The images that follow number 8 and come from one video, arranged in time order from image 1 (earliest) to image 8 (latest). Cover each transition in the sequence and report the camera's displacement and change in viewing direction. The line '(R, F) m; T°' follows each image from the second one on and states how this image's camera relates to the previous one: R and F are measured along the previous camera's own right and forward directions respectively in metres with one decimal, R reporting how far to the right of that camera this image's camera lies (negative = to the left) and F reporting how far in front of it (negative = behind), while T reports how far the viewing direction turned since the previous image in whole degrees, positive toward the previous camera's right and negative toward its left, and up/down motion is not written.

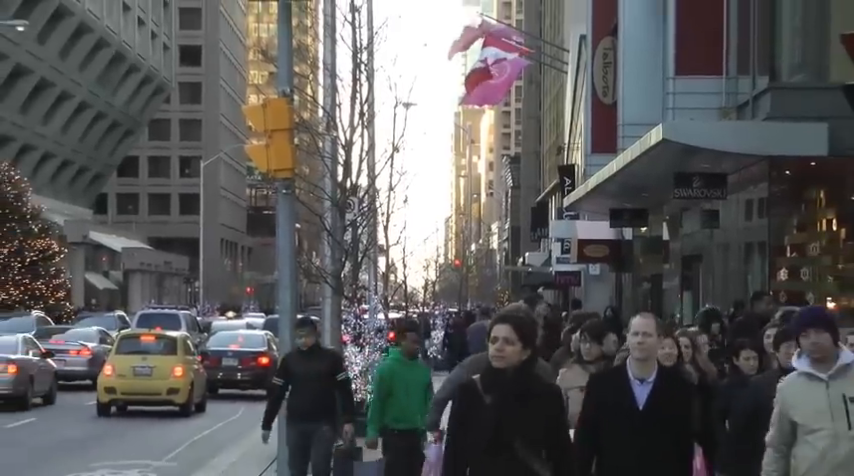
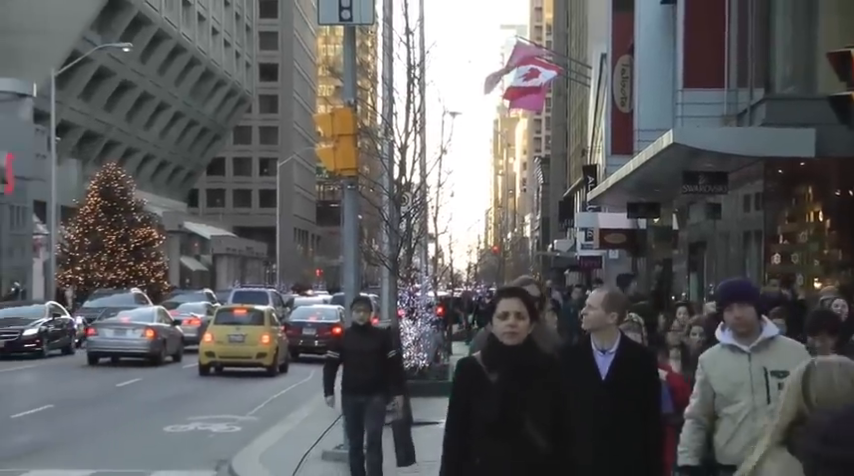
(0.0, -4.0) m; -2°
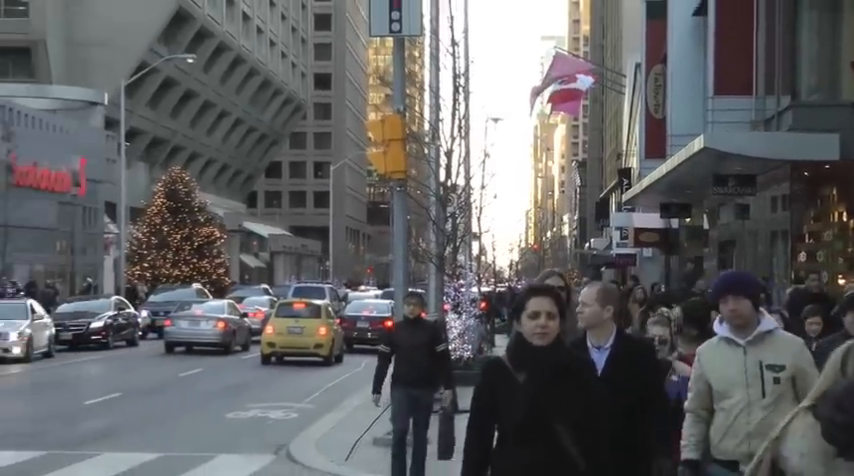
(-0.1, -1.7) m; -2°
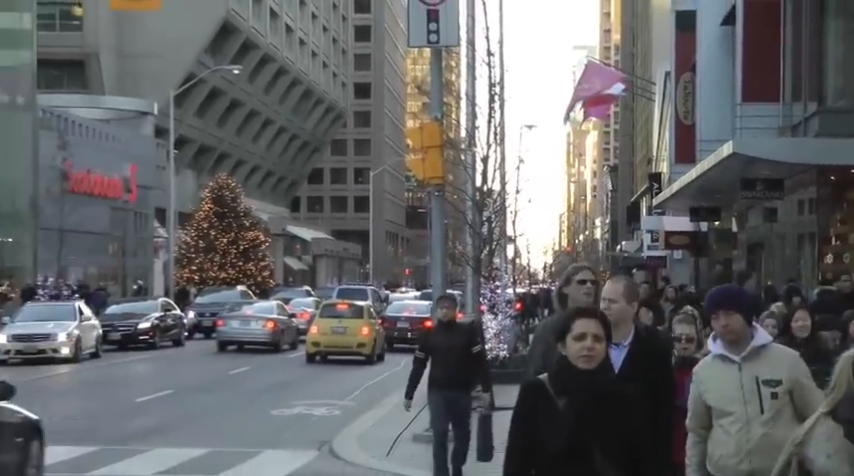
(-0.1, -1.0) m; -1°
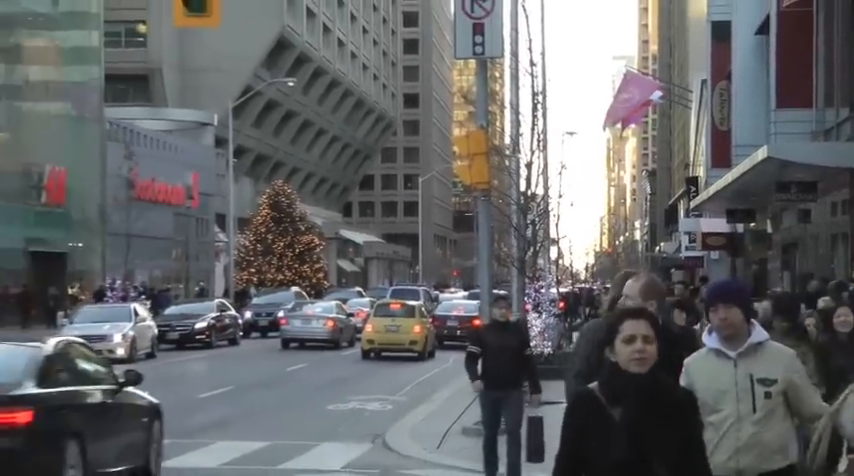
(-0.1, -1.4) m; -2°
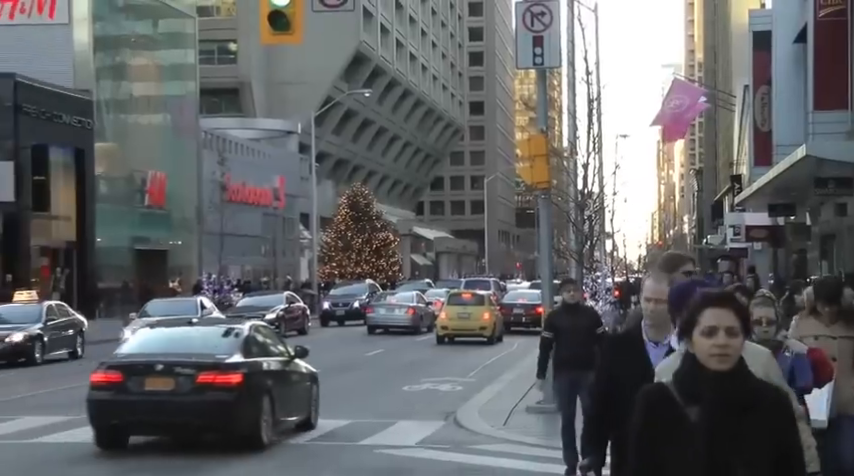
(-0.2, -3.0) m; -2°
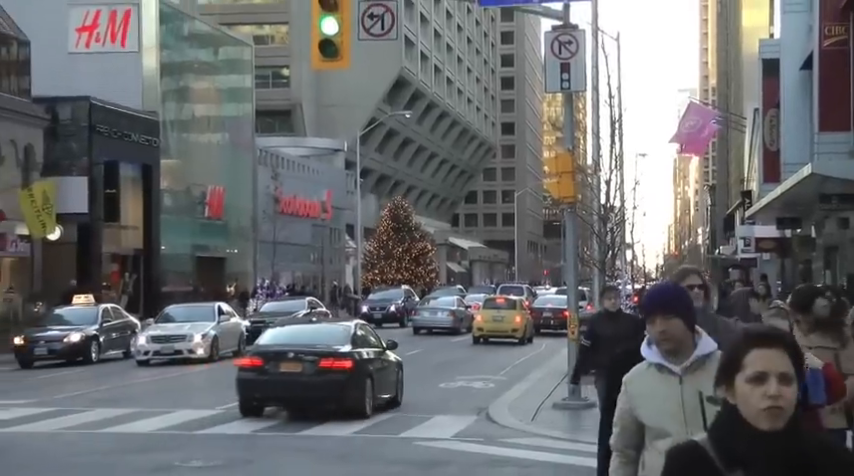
(-0.4, -3.1) m; -1°
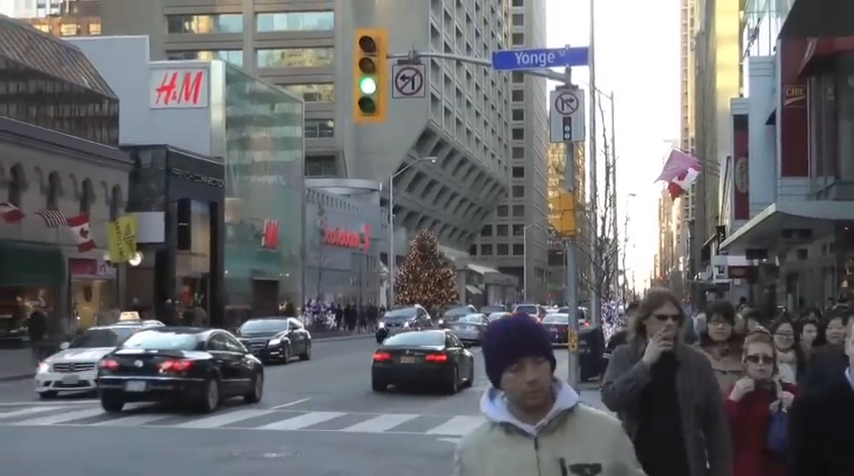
(-1.1, -6.5) m; +1°
